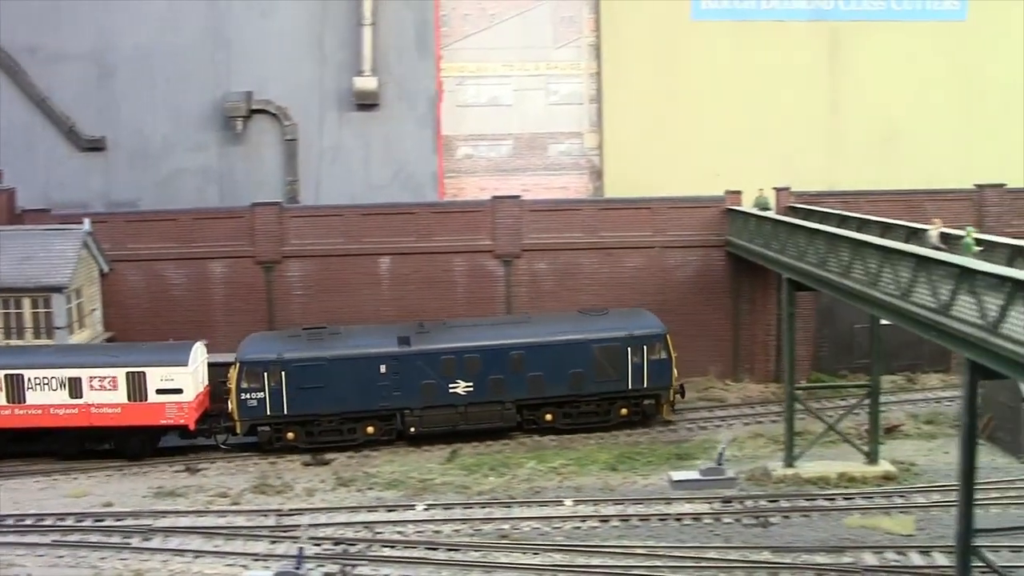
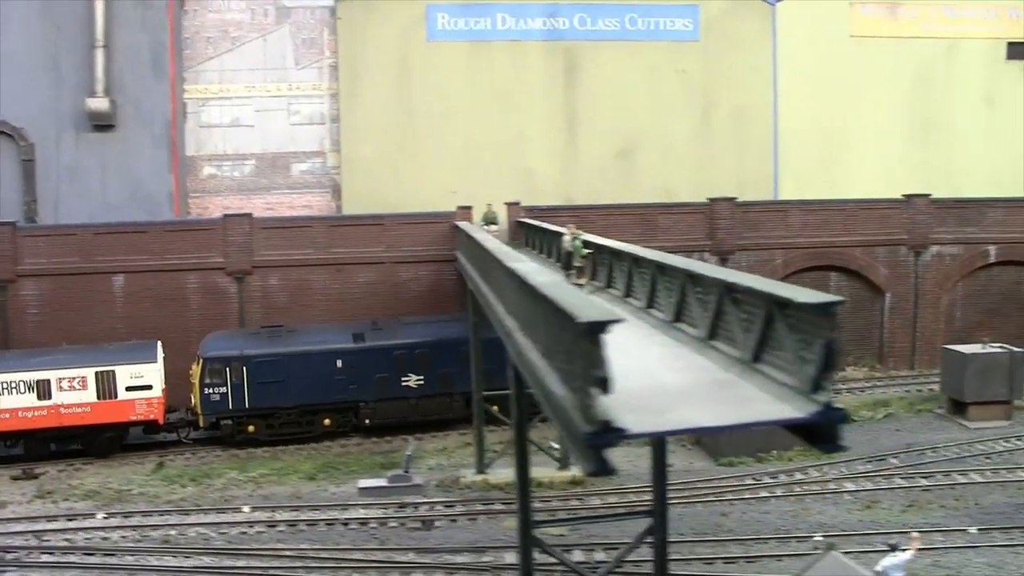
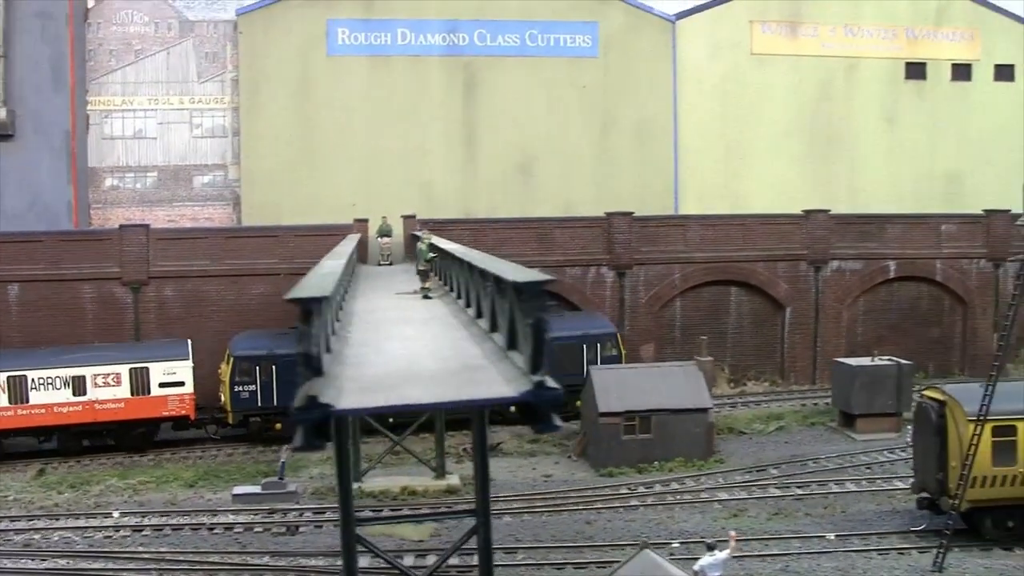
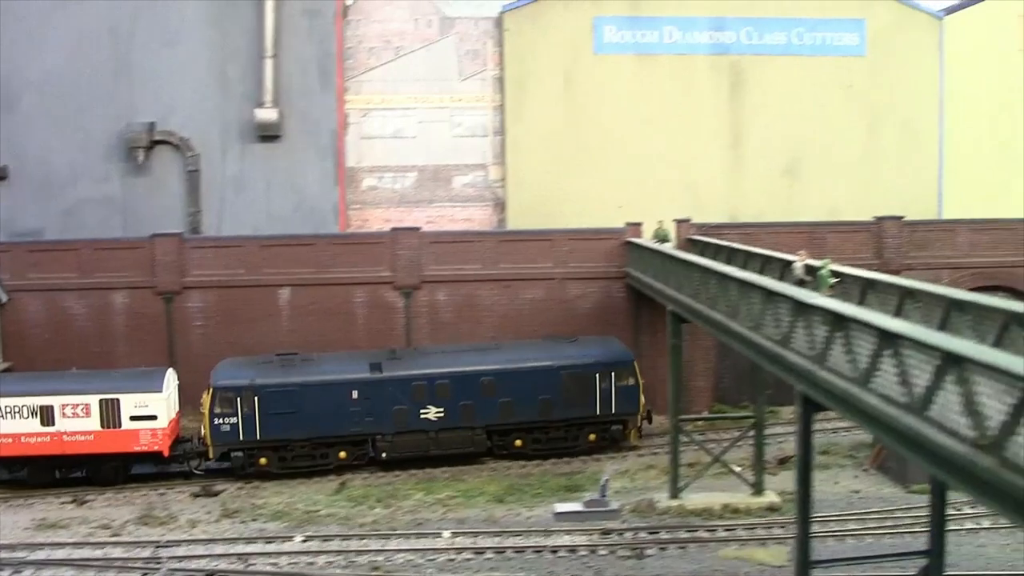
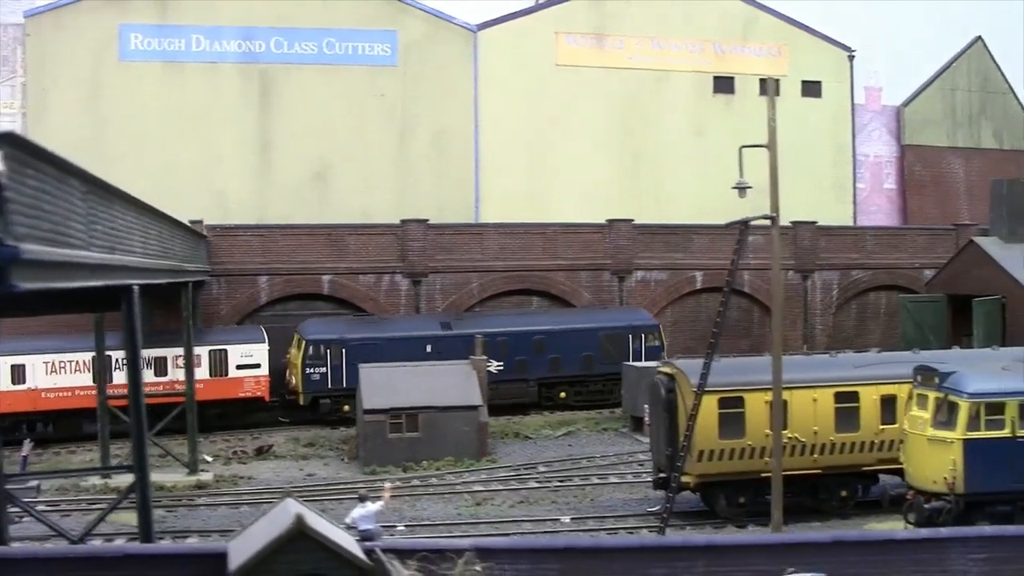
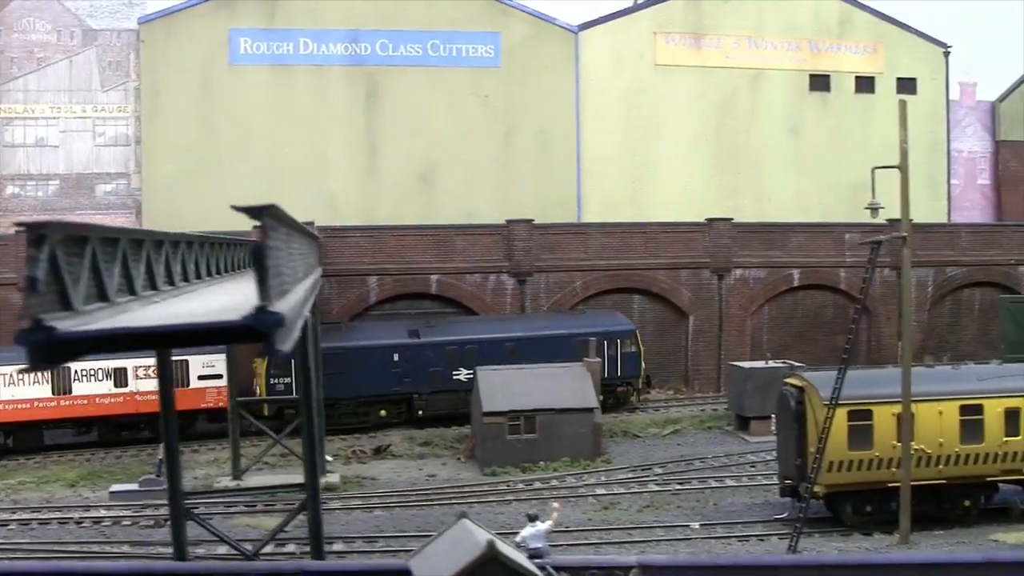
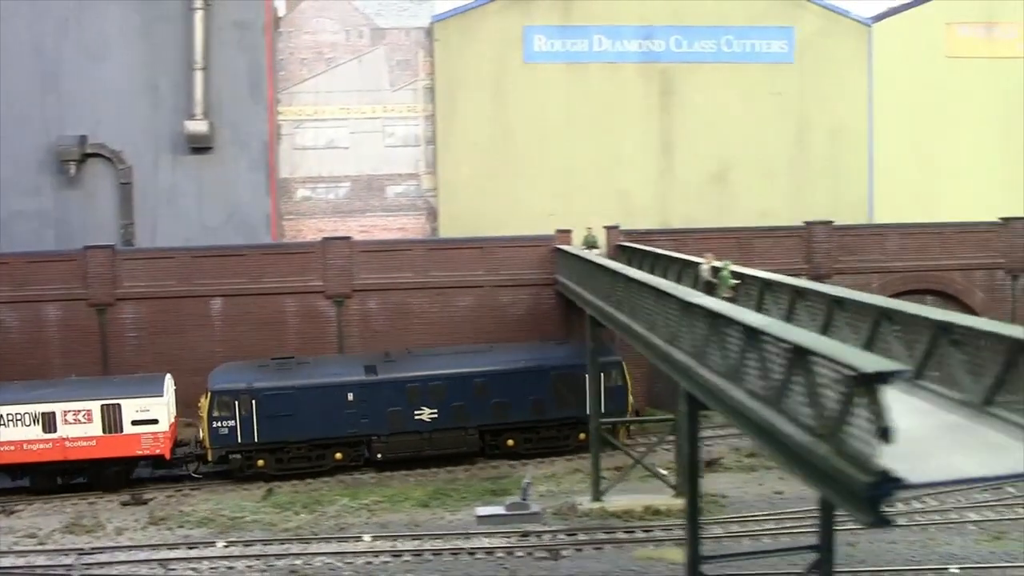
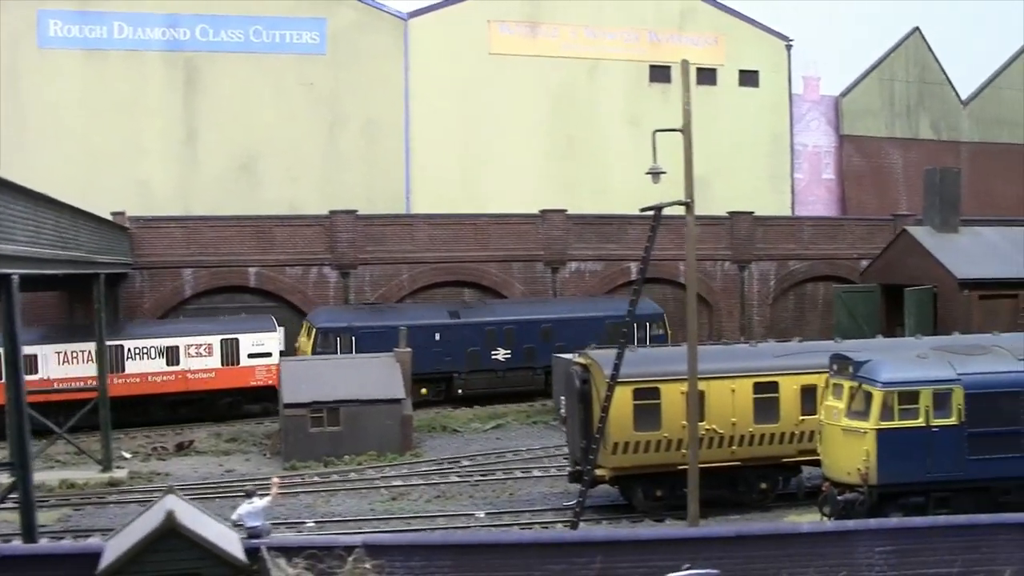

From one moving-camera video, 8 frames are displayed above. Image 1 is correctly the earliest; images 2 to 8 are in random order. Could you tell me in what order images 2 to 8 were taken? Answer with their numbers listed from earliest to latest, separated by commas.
4, 7, 2, 3, 6, 5, 8
